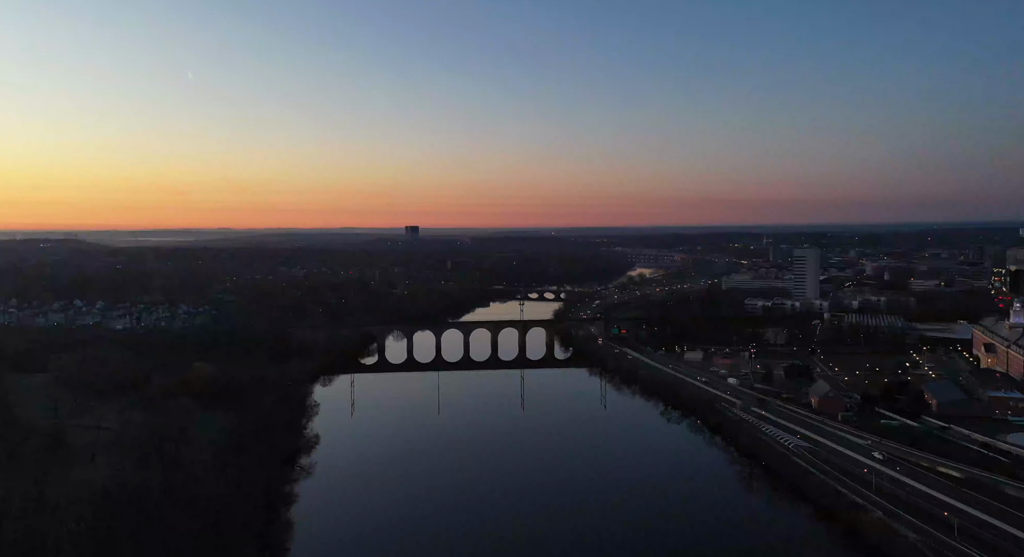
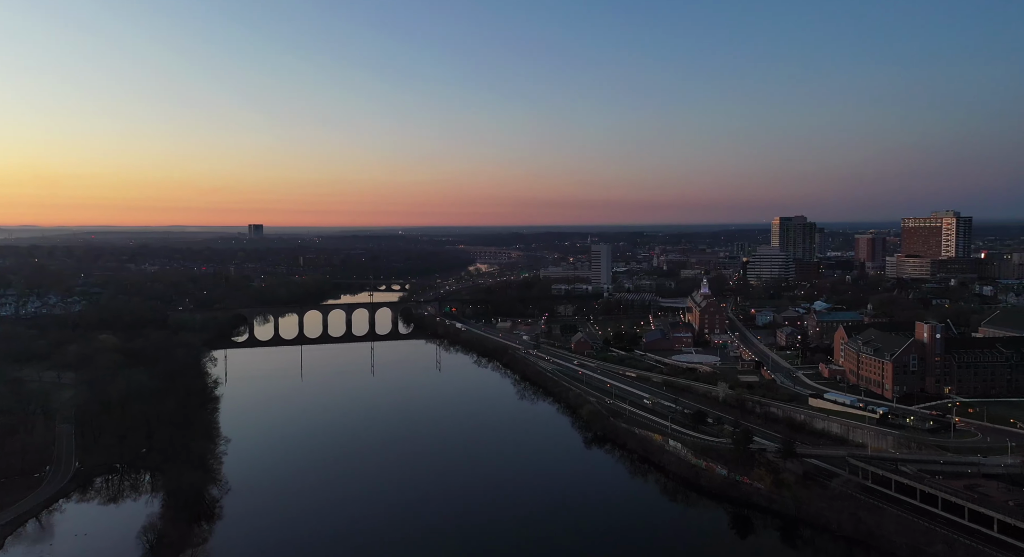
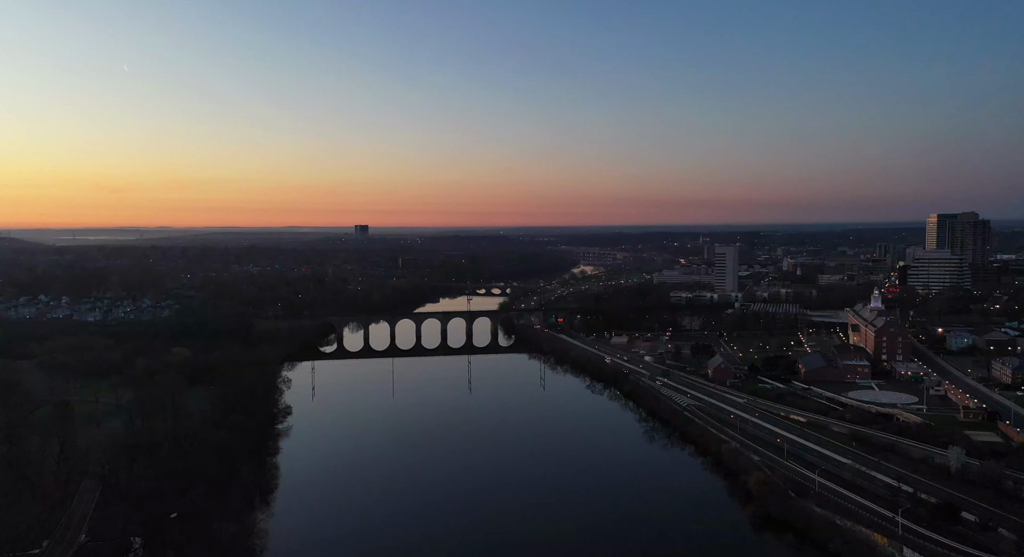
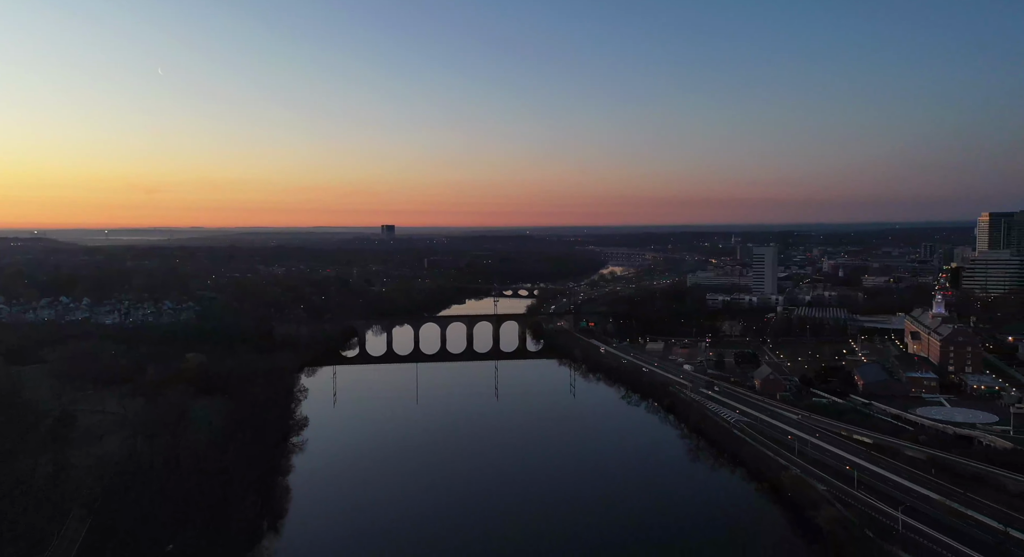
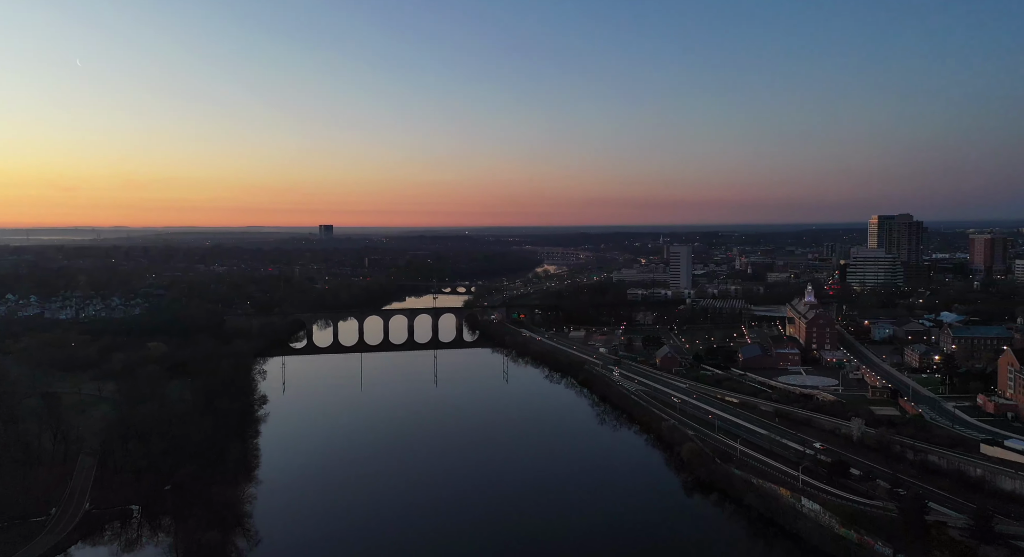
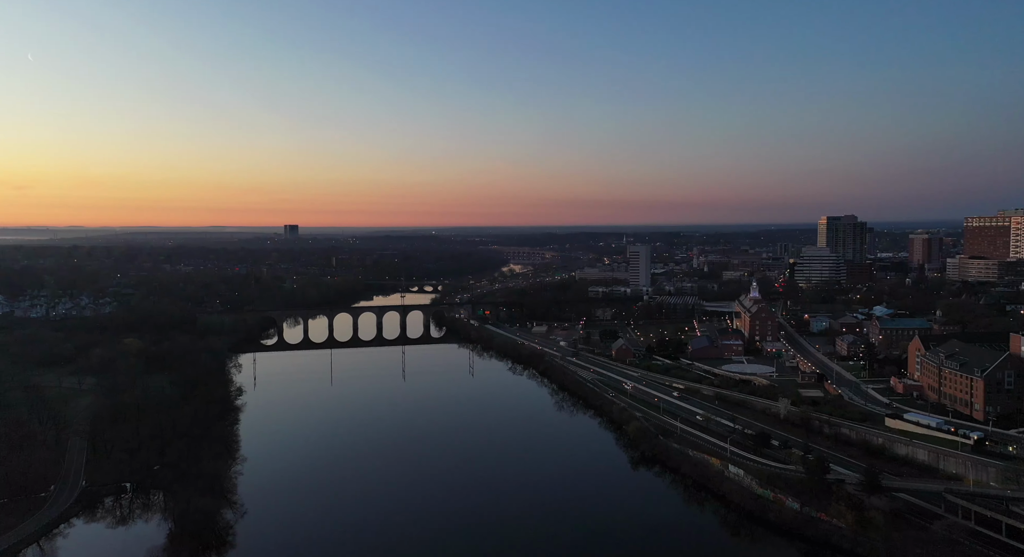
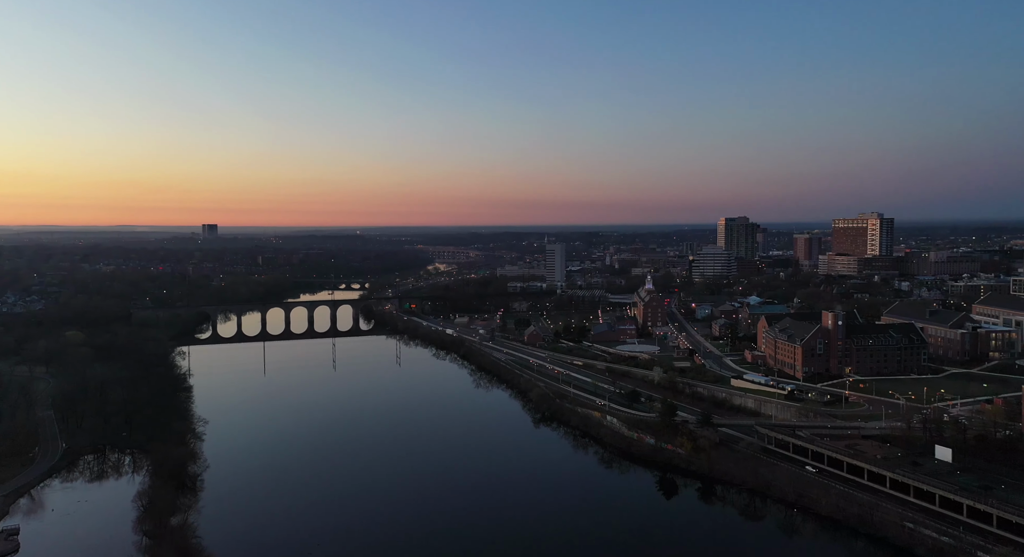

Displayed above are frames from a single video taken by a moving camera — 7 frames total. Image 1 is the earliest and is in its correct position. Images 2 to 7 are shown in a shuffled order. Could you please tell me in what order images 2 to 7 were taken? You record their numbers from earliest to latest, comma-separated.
4, 3, 5, 6, 2, 7
